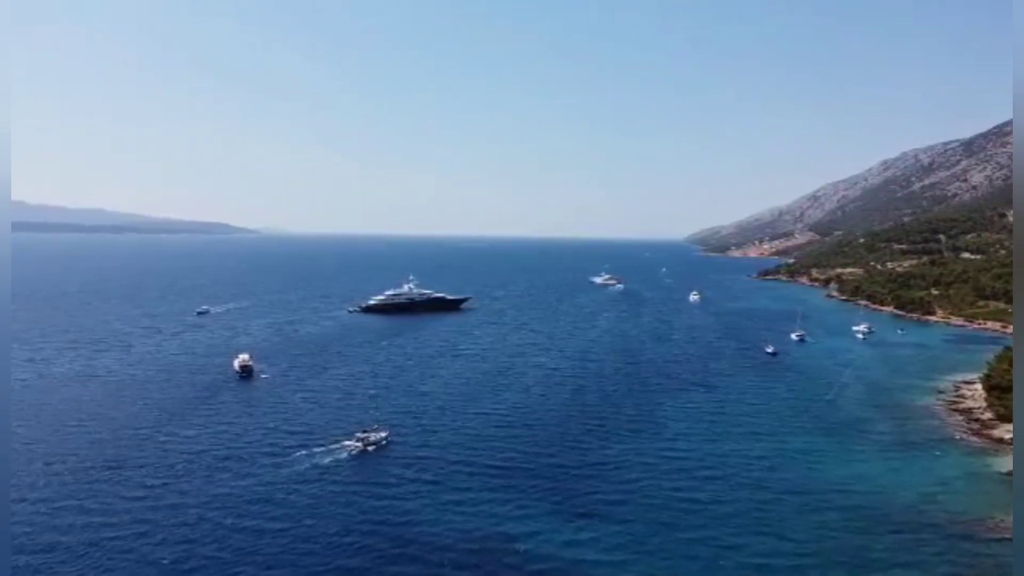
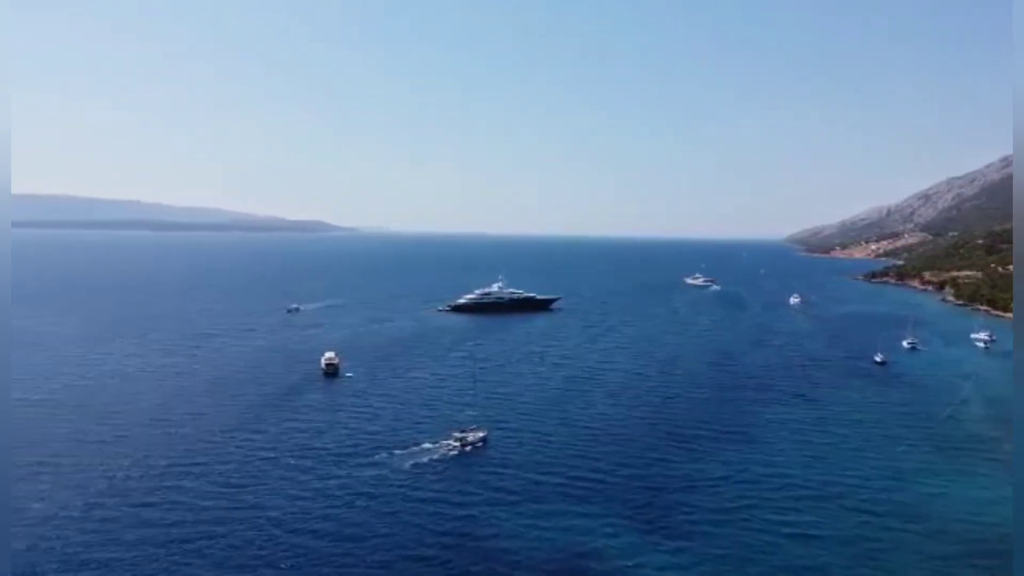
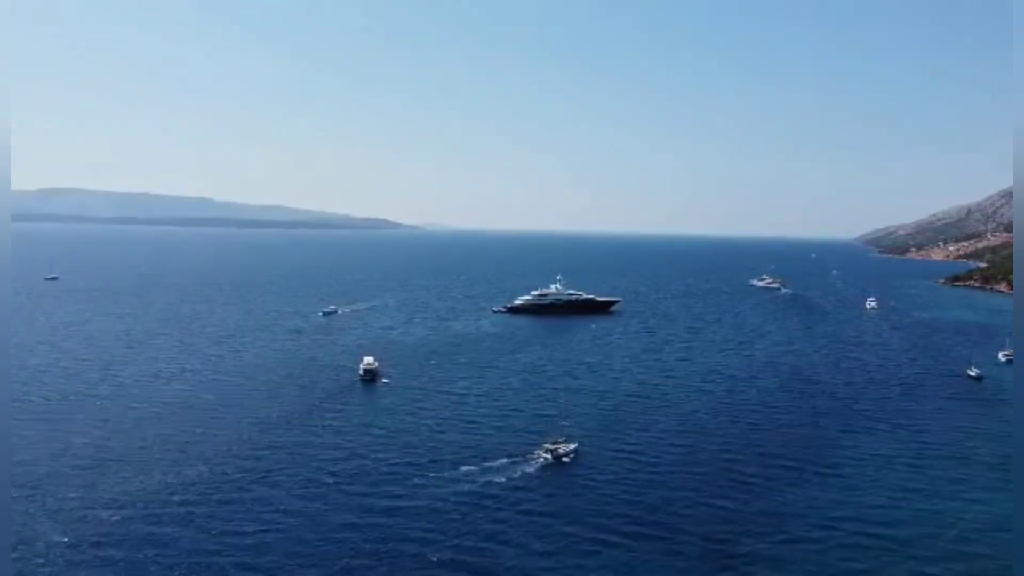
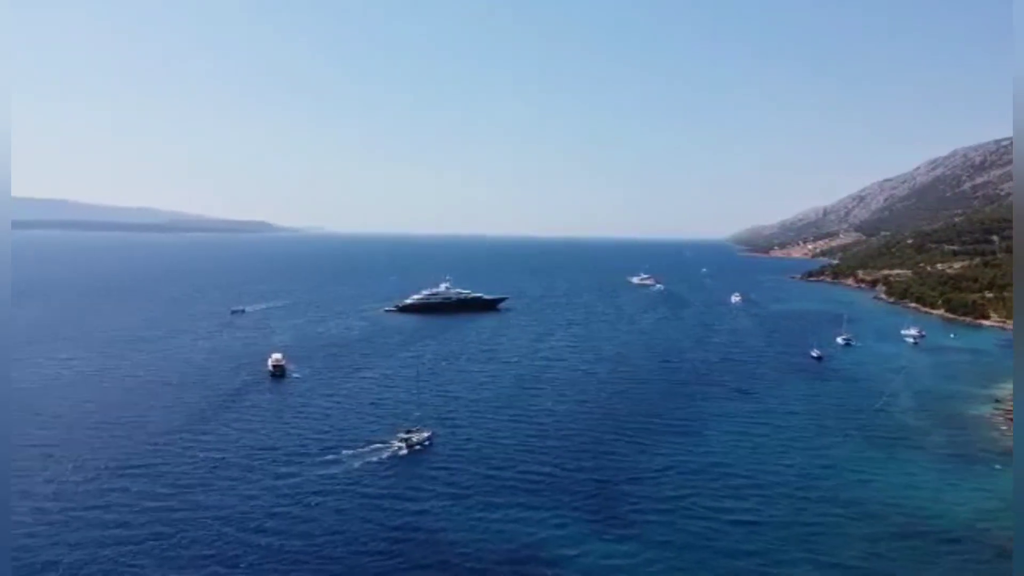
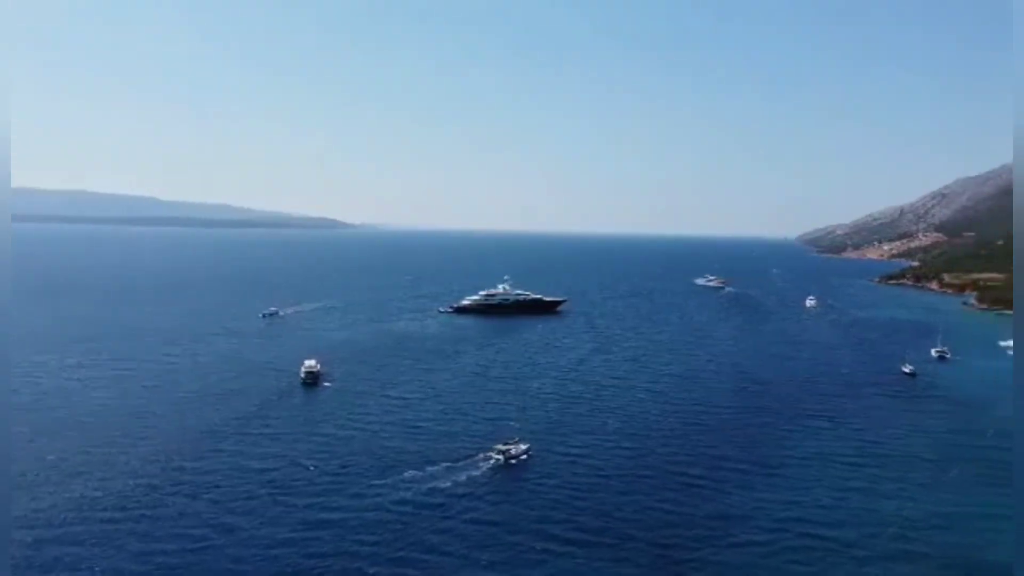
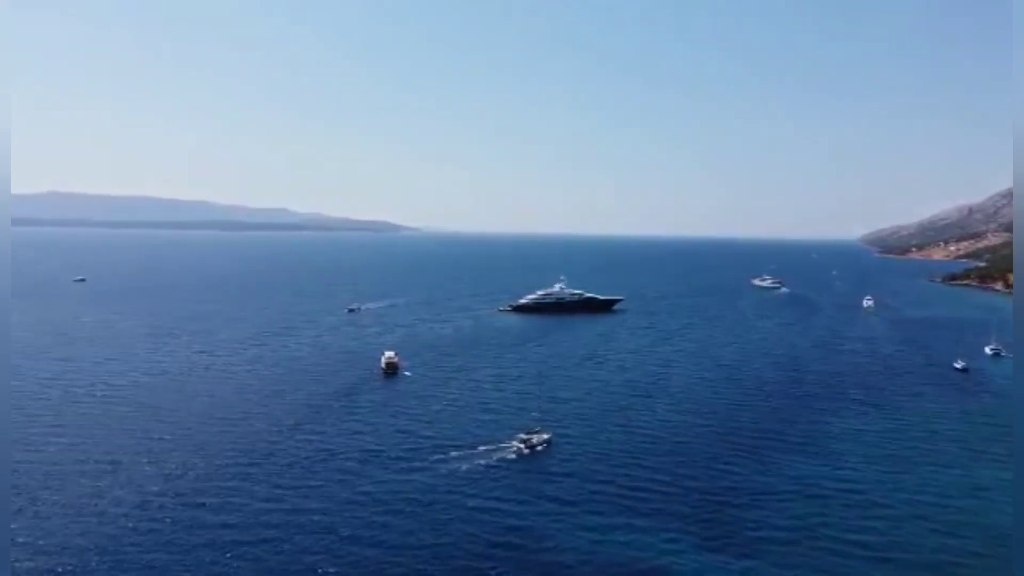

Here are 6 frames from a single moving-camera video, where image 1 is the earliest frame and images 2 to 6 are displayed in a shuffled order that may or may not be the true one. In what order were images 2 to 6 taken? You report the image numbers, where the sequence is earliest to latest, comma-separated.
4, 2, 6, 3, 5
